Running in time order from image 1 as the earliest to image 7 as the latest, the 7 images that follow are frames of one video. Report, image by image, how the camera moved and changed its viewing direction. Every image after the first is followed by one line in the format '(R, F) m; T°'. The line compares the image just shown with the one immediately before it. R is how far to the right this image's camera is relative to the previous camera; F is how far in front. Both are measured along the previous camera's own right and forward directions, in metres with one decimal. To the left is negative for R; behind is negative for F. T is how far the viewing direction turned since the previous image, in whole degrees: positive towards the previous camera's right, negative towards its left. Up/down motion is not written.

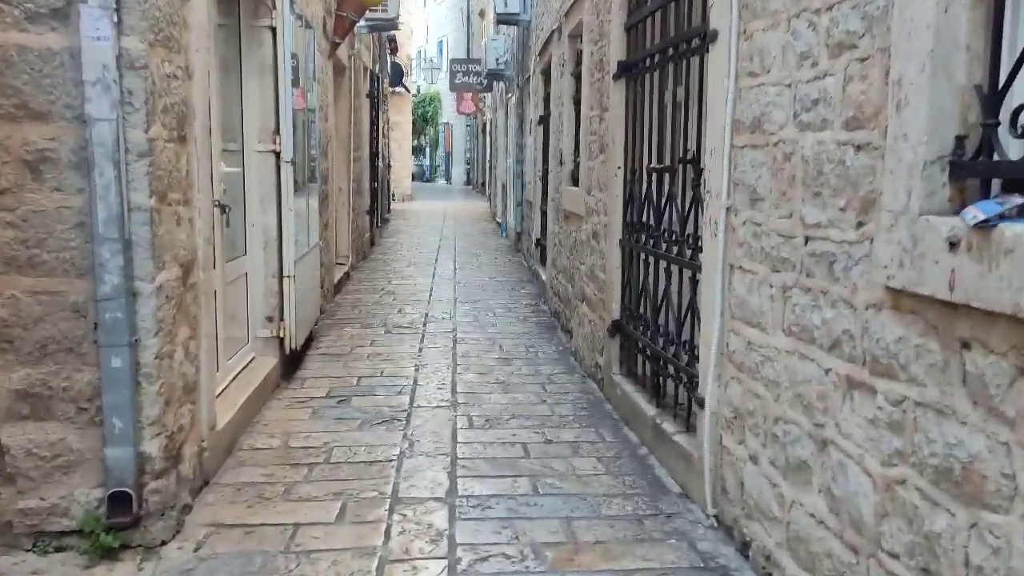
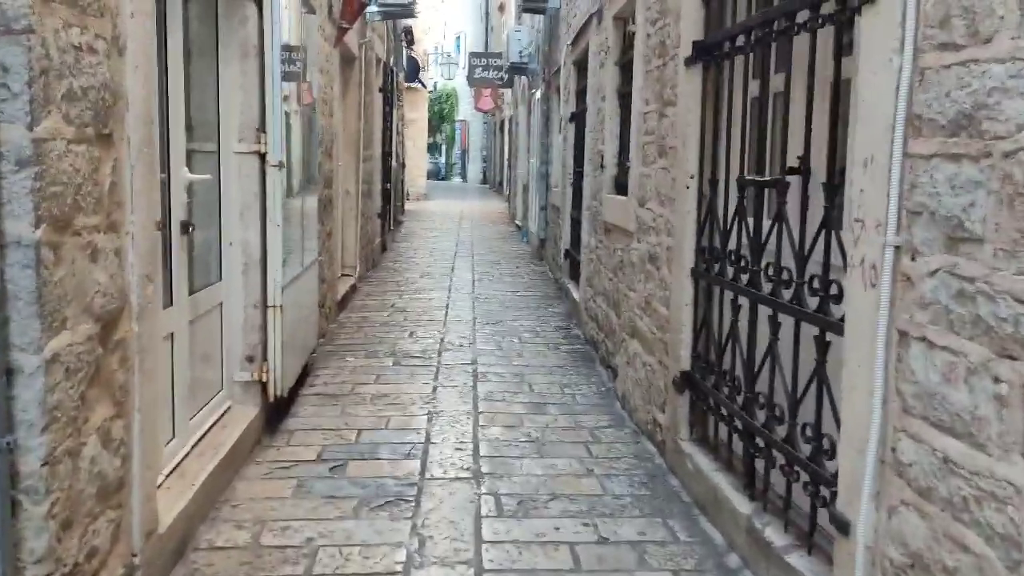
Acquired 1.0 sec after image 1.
(-0.1, +1.0) m; -1°
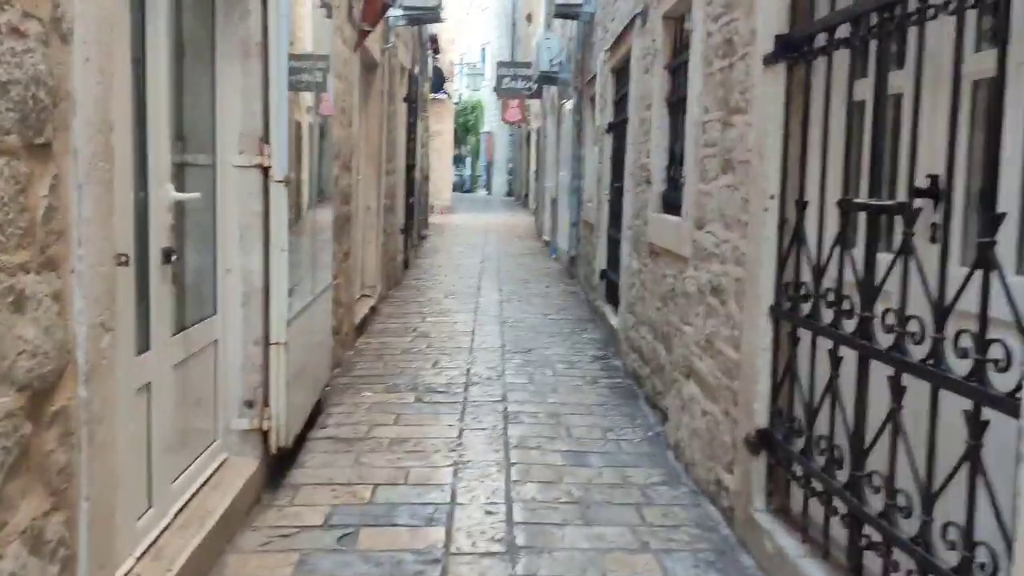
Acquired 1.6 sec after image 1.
(-0.1, +0.6) m; -2°
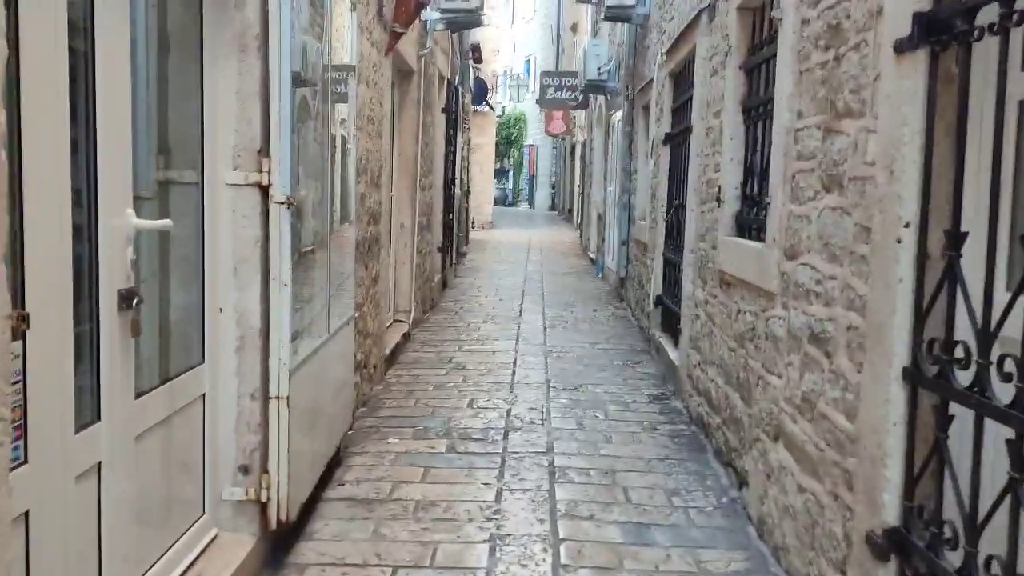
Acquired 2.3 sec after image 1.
(0.0, +0.7) m; -3°
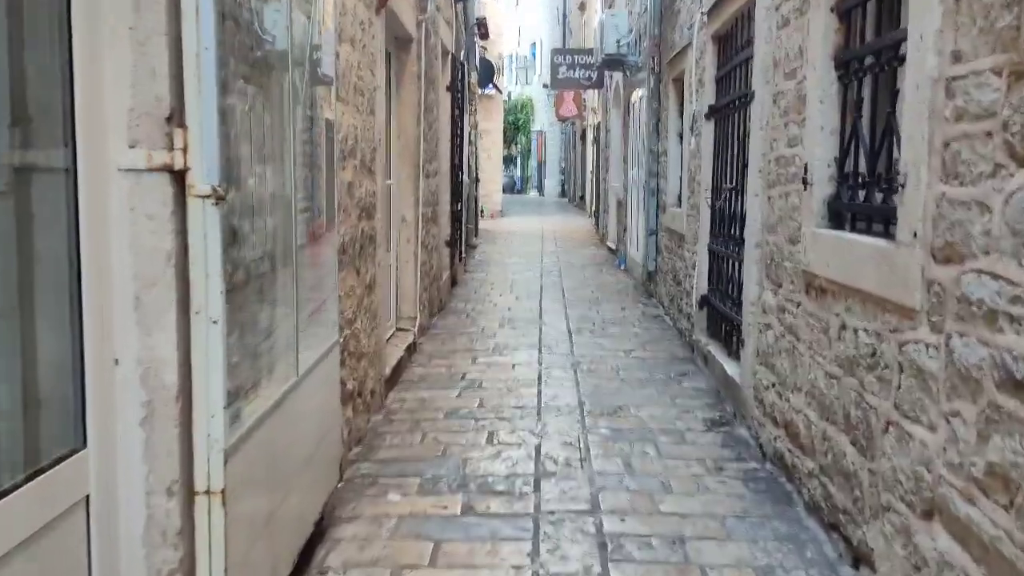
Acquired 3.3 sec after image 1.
(-0.1, +1.0) m; -1°
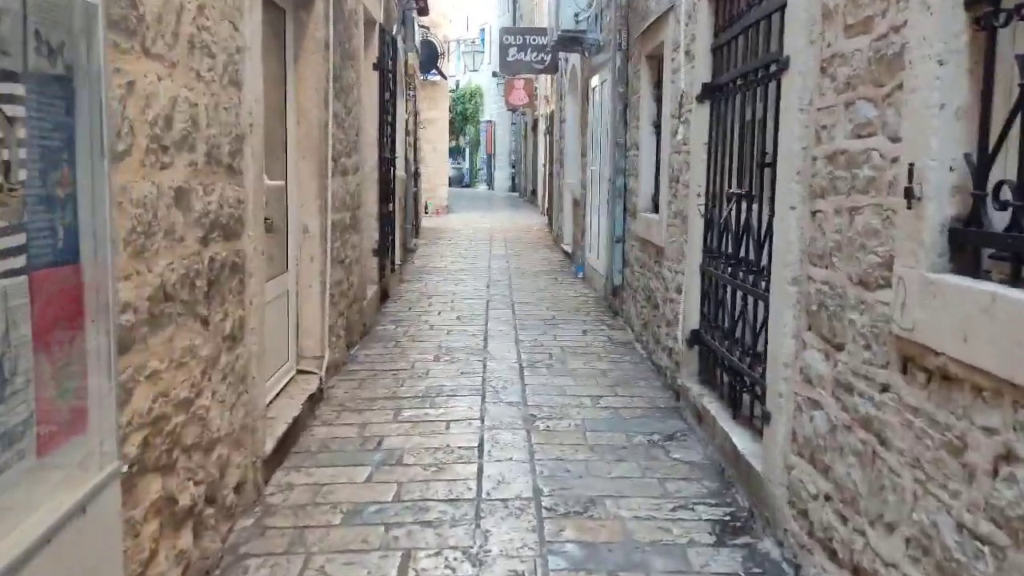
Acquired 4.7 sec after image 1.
(+0.1, +1.4) m; +3°
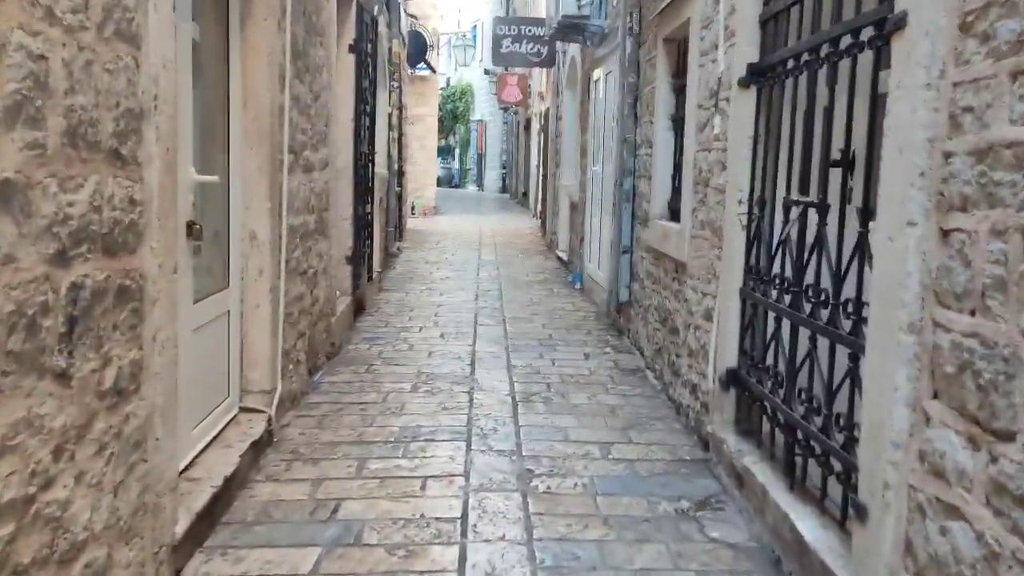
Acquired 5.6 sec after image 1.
(0.0, +0.9) m; +1°
